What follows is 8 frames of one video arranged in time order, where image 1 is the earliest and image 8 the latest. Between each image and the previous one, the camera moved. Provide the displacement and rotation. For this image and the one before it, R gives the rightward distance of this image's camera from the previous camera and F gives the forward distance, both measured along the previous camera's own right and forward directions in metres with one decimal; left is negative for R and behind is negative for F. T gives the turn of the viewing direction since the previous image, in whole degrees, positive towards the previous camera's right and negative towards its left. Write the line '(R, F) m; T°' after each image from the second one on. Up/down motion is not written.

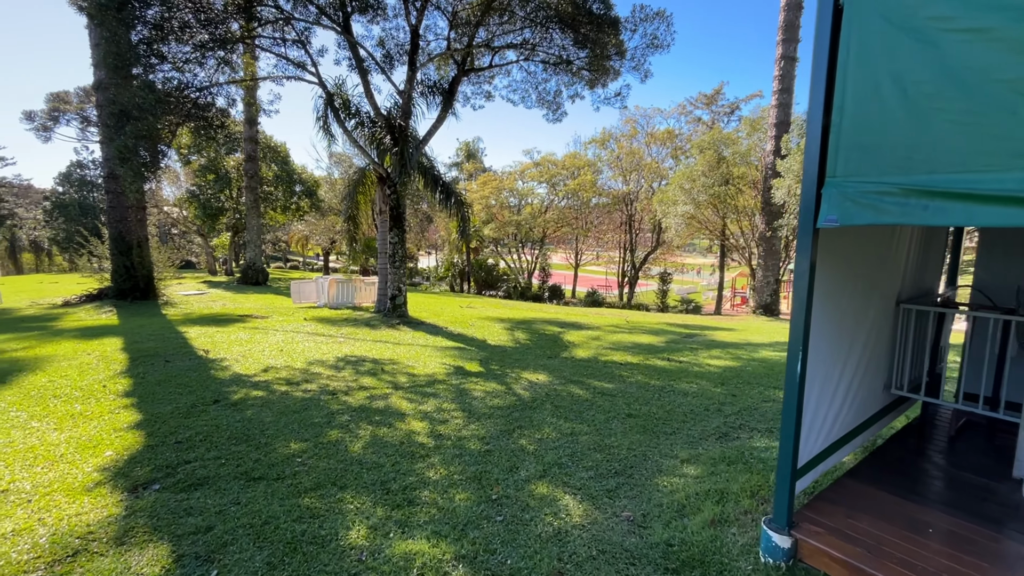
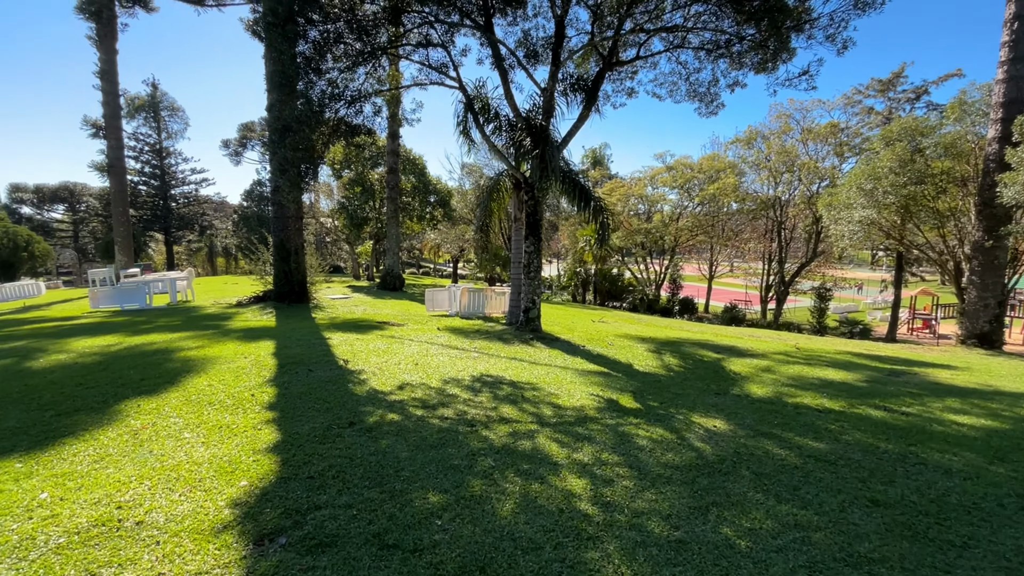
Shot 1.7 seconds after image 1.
(-0.4, +0.7) m; -14°
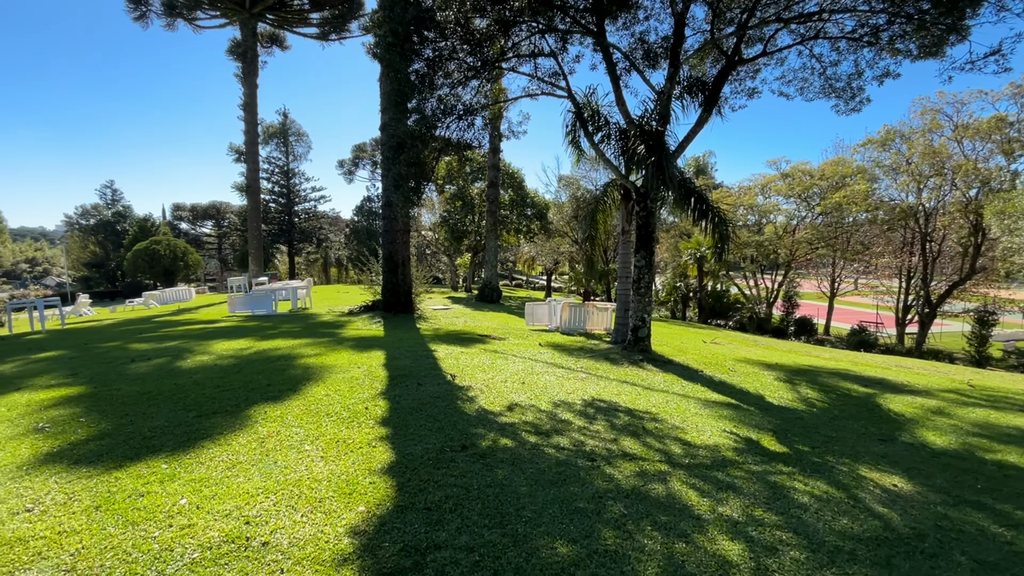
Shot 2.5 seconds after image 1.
(-0.3, +0.3) m; -11°
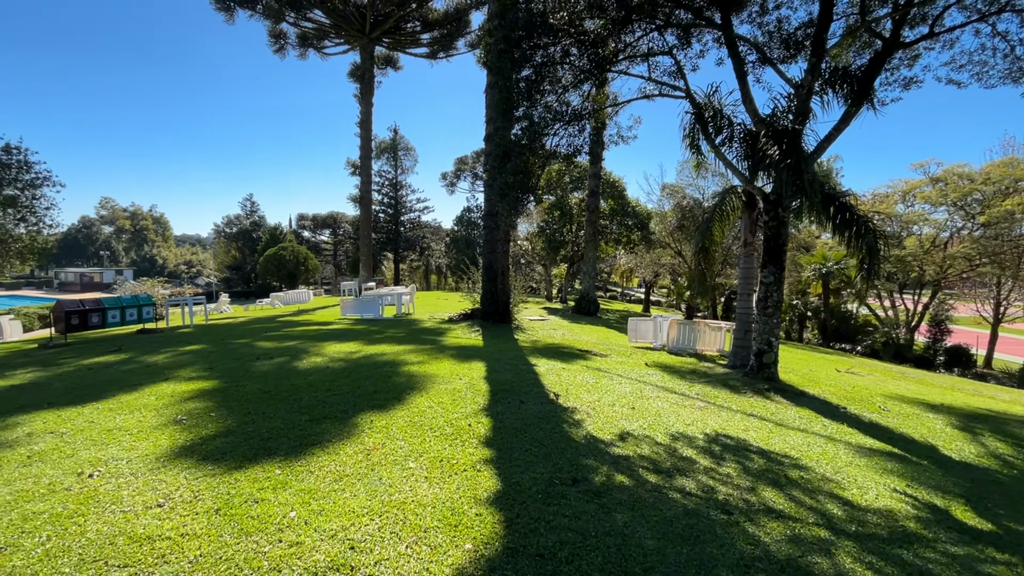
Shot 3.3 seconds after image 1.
(-0.2, +0.3) m; -11°
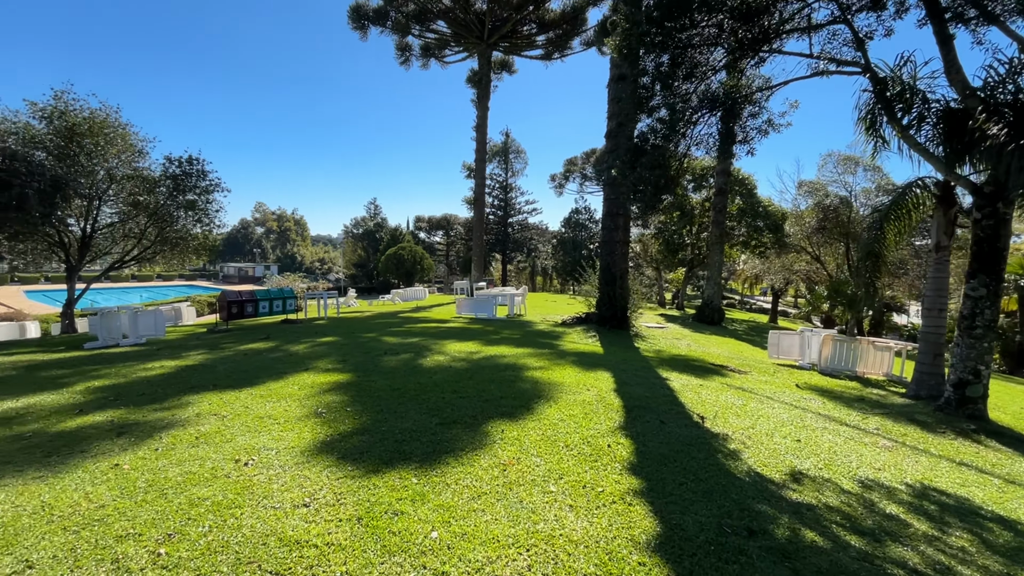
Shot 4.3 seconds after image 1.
(-0.3, +0.3) m; -12°
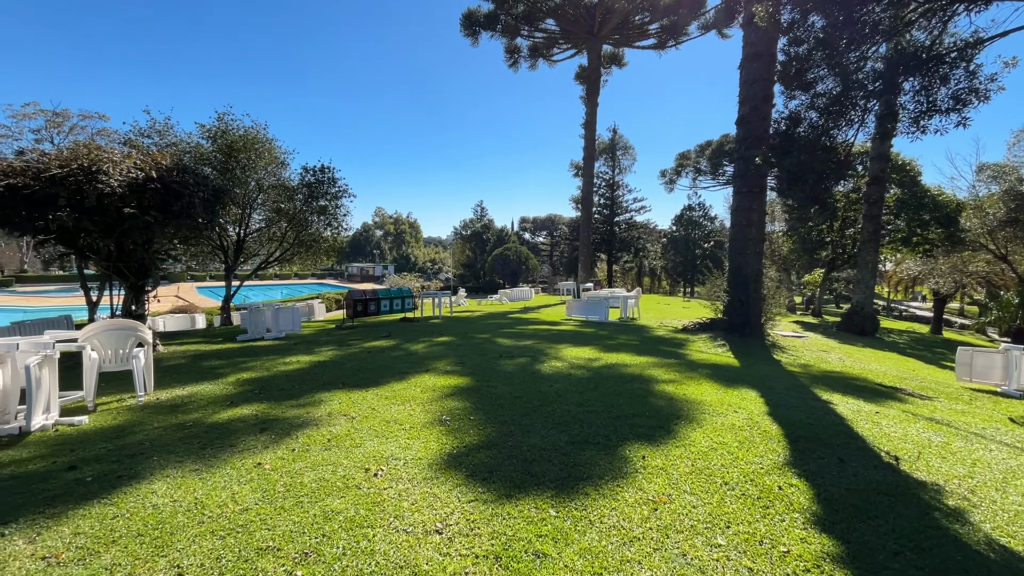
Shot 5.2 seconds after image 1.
(-0.3, +0.4) m; -12°
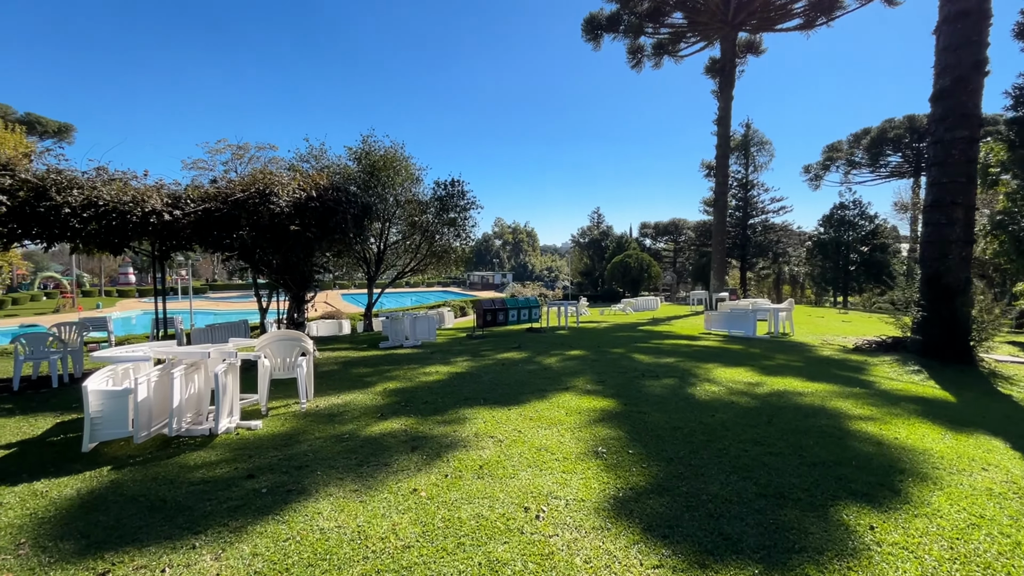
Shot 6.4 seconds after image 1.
(-0.4, +0.4) m; -14°
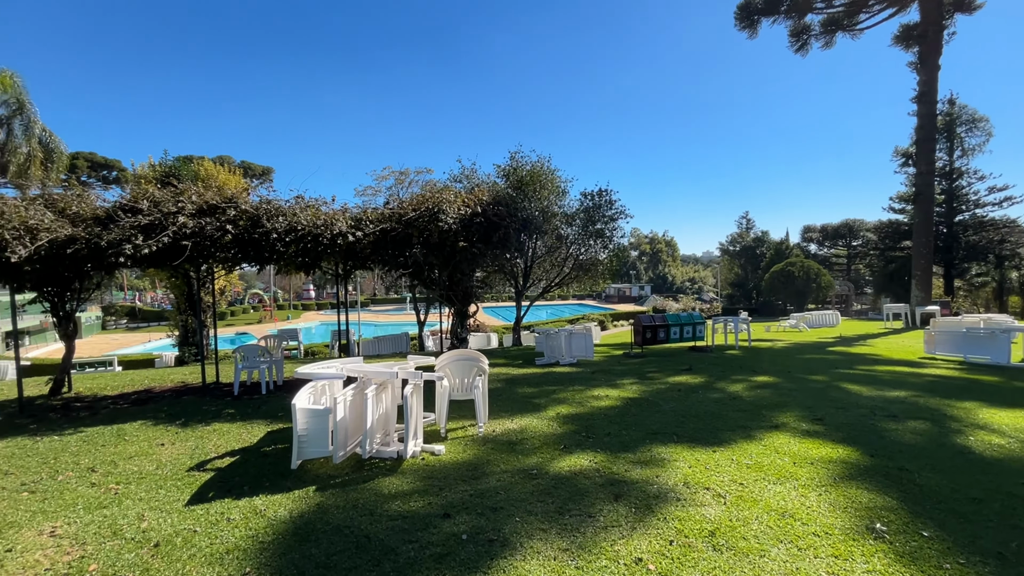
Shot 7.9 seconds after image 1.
(-0.6, +0.5) m; -16°
